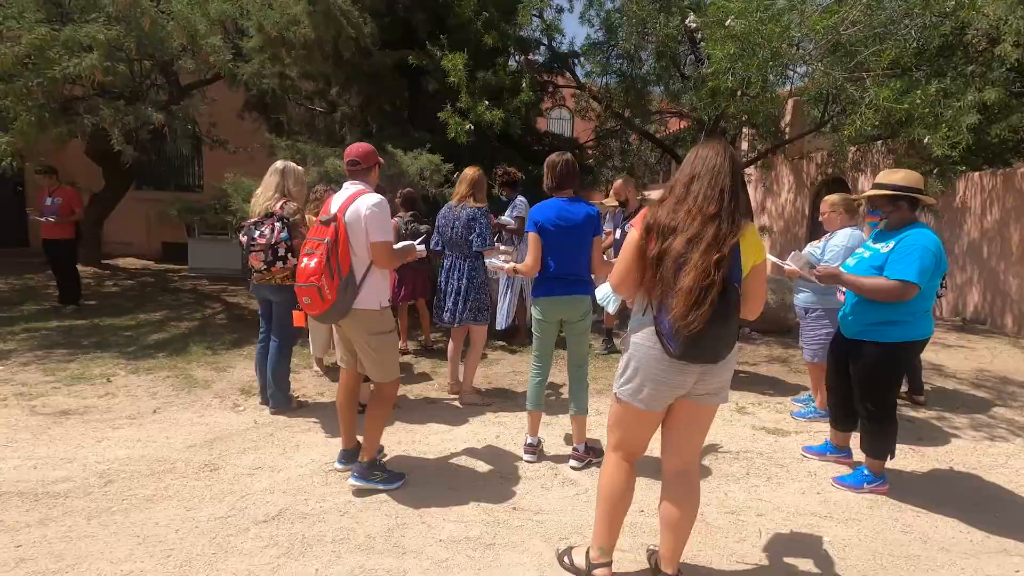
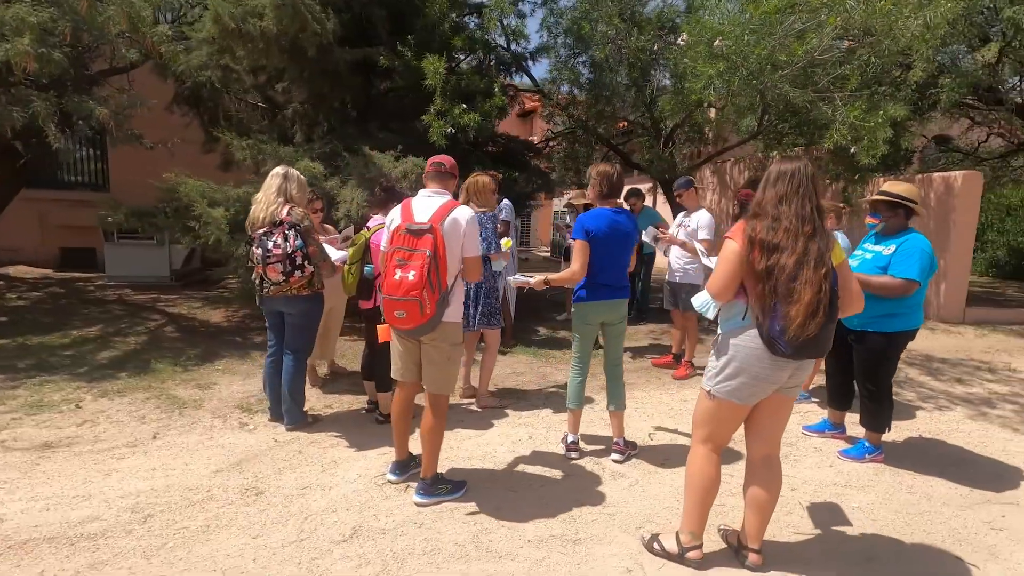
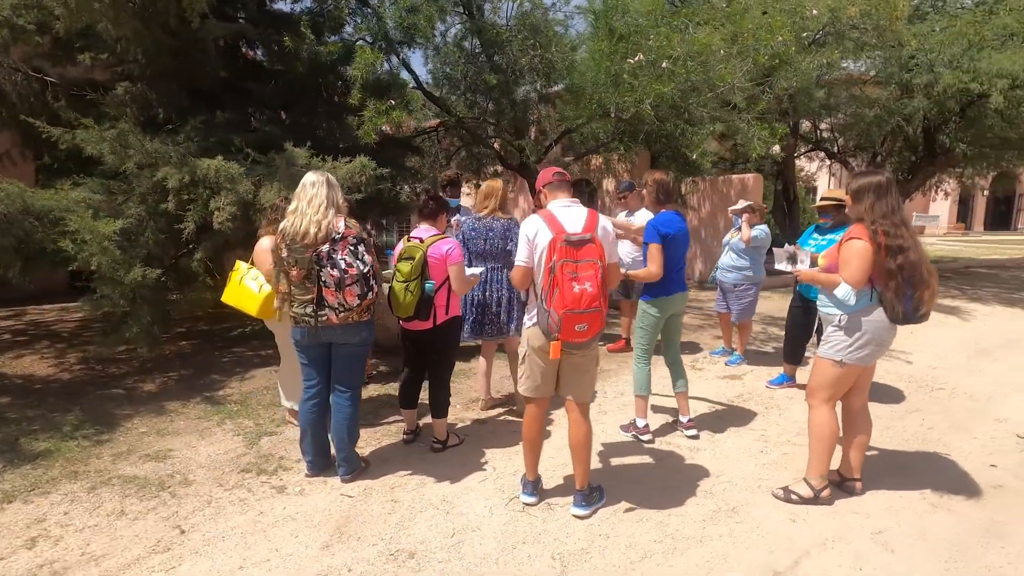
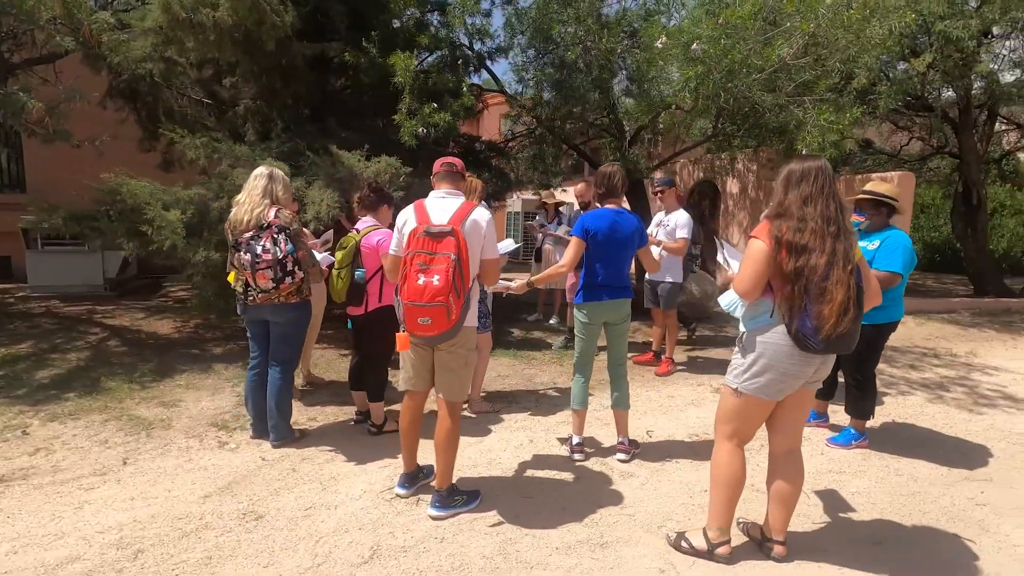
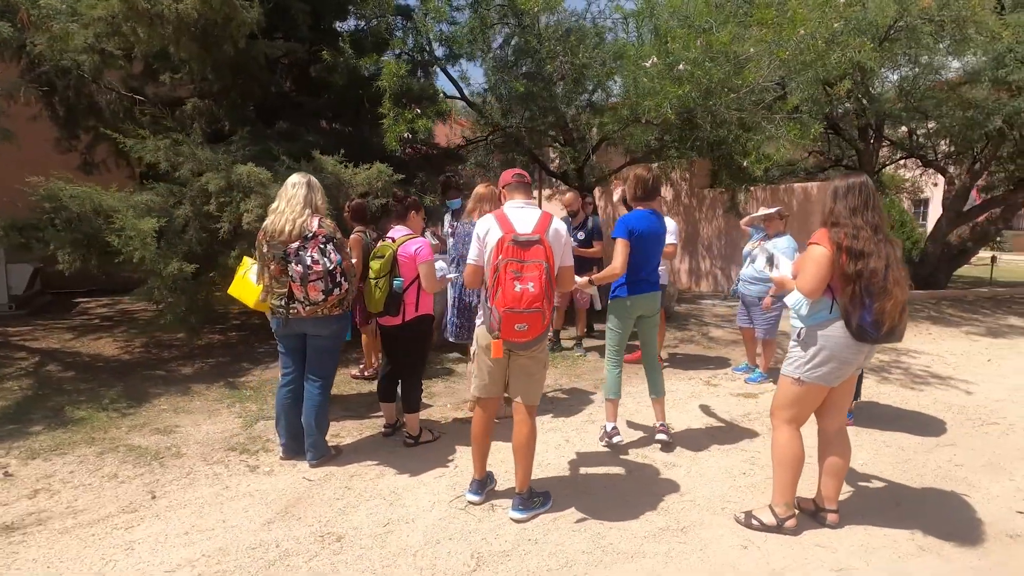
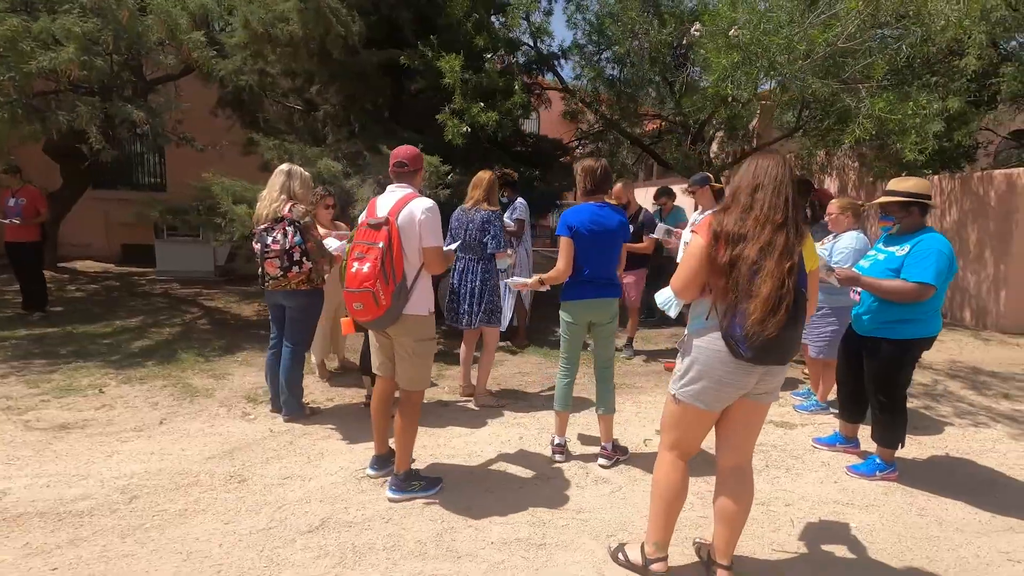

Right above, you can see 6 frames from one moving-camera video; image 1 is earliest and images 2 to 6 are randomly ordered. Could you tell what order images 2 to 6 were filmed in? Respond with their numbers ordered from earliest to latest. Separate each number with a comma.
6, 2, 4, 5, 3
